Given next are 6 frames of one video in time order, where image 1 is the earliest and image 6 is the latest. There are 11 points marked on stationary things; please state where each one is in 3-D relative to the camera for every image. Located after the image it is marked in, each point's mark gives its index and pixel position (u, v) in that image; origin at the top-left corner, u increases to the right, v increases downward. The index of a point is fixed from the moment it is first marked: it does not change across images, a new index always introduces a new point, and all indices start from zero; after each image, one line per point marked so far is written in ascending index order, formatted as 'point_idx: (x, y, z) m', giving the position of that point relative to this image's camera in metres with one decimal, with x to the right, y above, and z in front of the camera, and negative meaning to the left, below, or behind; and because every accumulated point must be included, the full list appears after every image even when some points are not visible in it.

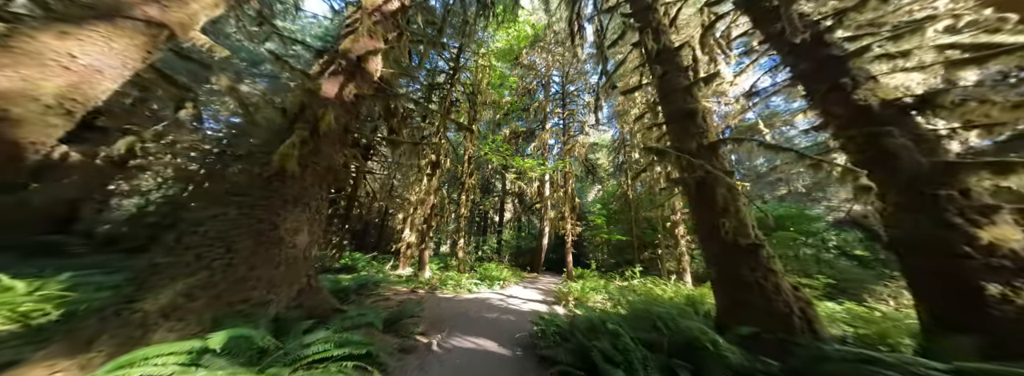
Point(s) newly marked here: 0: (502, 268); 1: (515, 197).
0: (-0.4, -3.5, +10.0) m
1: (+0.3, -0.6, +17.2) m
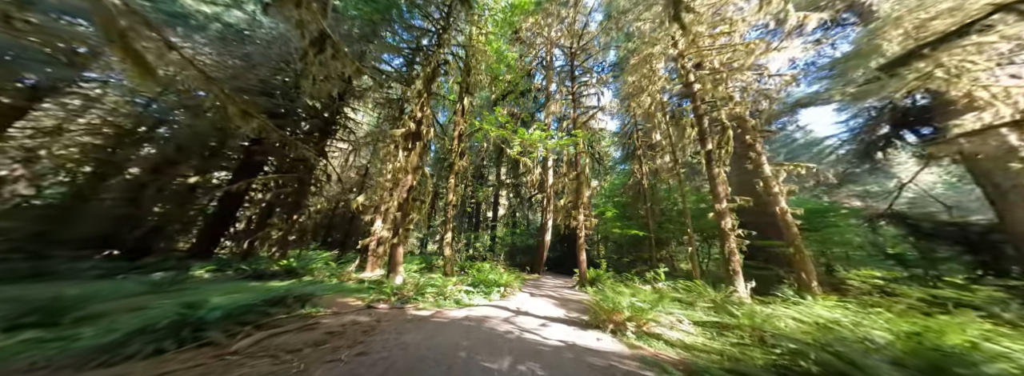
0: (-0.5, -3.0, +8.5) m
1: (0.0, -0.1, +15.6) m
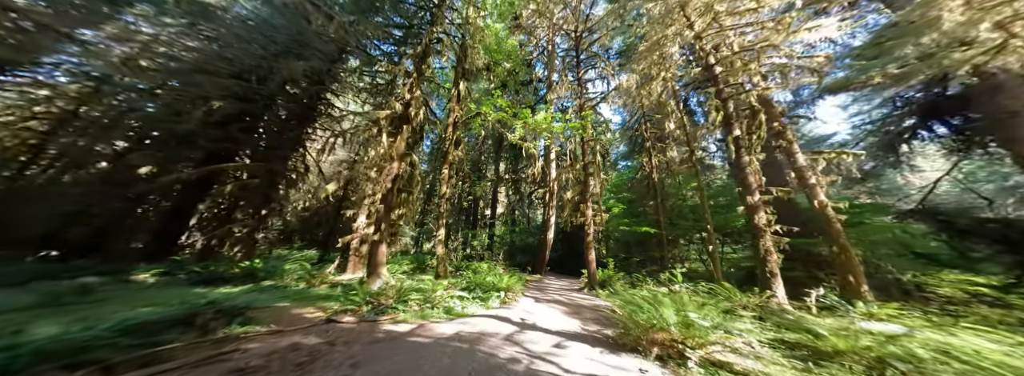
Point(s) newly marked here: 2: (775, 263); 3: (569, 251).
0: (-0.5, -2.8, +7.8) m
1: (+0.1, +0.1, +14.9) m
2: (+6.6, -1.9, +6.0) m
3: (+4.1, -4.4, +16.9) m
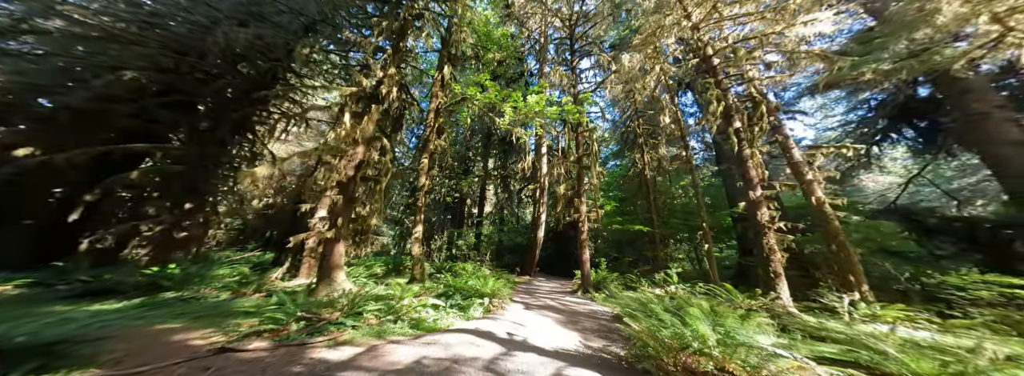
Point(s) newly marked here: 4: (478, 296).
0: (-0.9, -2.6, +7.1) m
1: (-0.6, +0.3, +14.3) m
2: (+6.3, -1.8, +5.7) m
3: (+3.3, -4.3, +16.4) m
4: (-0.7, -2.3, +5.0) m
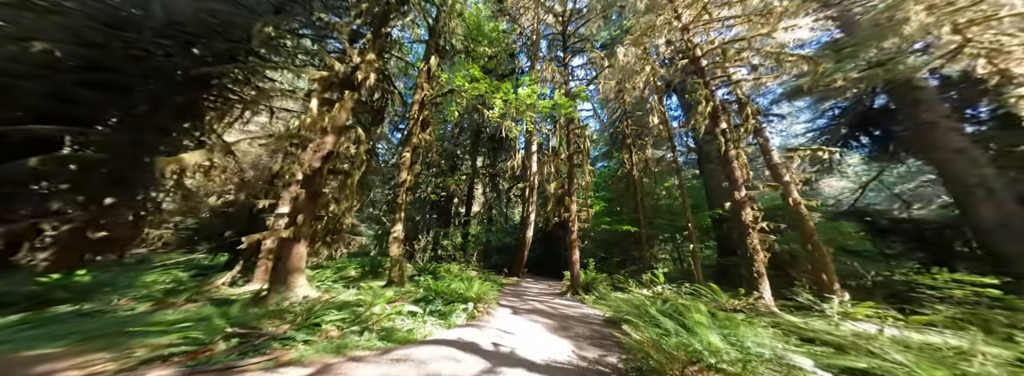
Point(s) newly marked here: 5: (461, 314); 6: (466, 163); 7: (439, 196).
0: (-1.2, -2.5, +6.8) m
1: (-1.3, +0.3, +14.0) m
2: (+6.0, -1.8, +5.8) m
3: (+2.4, -4.3, +16.3) m
4: (-1.0, -2.2, +4.7) m
5: (-0.9, -2.2, +4.3) m
6: (-2.8, +1.4, +13.9) m
7: (-4.0, -0.4, +13.0) m
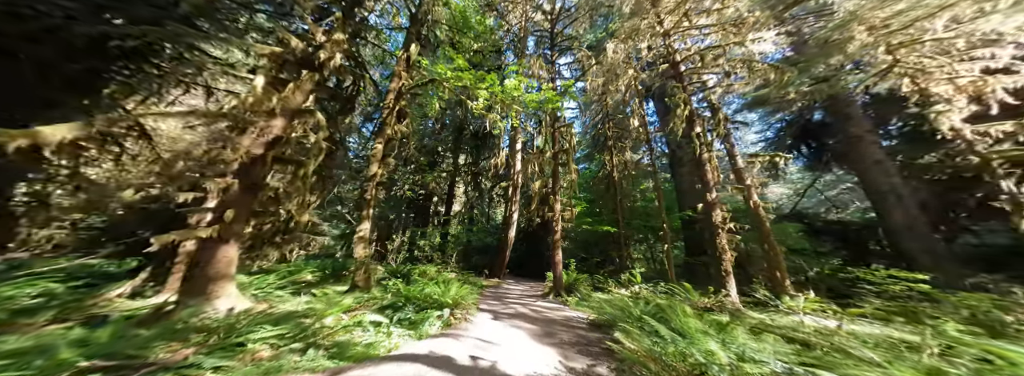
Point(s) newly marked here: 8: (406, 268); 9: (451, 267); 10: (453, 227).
0: (-1.8, -2.4, +6.5) m
1: (-2.4, +0.4, +13.7) m
2: (+5.5, -1.8, +6.0) m
3: (+1.1, -4.3, +16.2) m
4: (-1.4, -2.1, +4.4) m
5: (-1.2, -2.1, +4.0) m
6: (-3.8, +1.5, +13.4) m
7: (-5.0, -0.3, +12.4) m
8: (-3.6, -2.7, +8.1) m
9: (-2.7, -3.5, +10.6) m
10: (-3.3, -2.2, +13.3) m
